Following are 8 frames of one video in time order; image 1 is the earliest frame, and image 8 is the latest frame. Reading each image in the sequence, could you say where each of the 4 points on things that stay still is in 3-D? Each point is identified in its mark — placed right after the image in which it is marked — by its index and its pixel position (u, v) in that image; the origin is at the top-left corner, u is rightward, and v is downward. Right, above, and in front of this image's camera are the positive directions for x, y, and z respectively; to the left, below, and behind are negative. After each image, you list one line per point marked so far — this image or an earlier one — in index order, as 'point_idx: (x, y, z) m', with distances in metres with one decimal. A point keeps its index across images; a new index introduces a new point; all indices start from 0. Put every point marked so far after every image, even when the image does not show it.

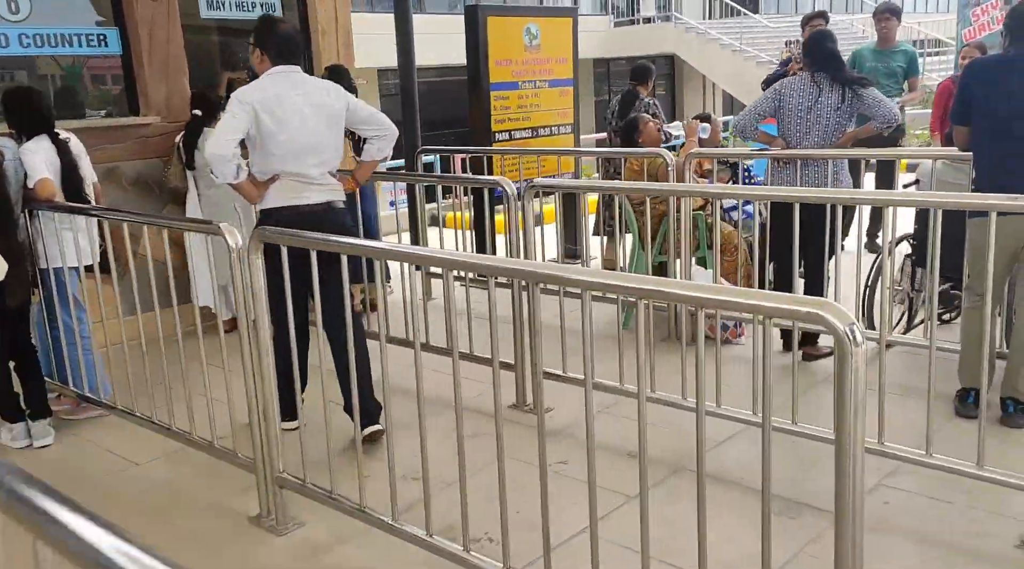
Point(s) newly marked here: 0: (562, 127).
0: (+0.4, +1.3, +7.4) m
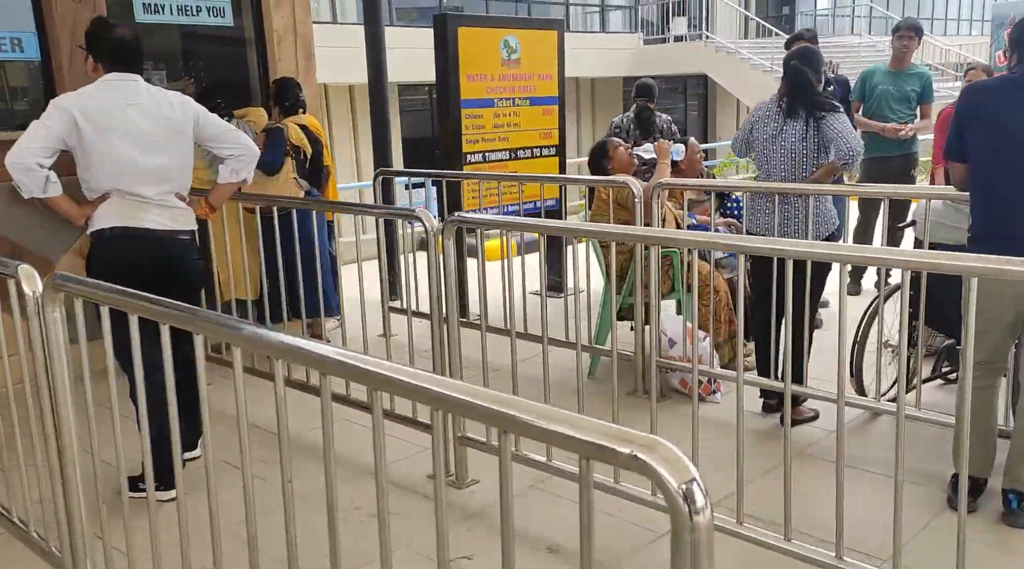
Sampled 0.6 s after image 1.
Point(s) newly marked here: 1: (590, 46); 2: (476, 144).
0: (+0.2, +1.0, +6.8) m
1: (+1.5, +4.6, +17.9) m
2: (-0.3, +1.0, +6.3) m
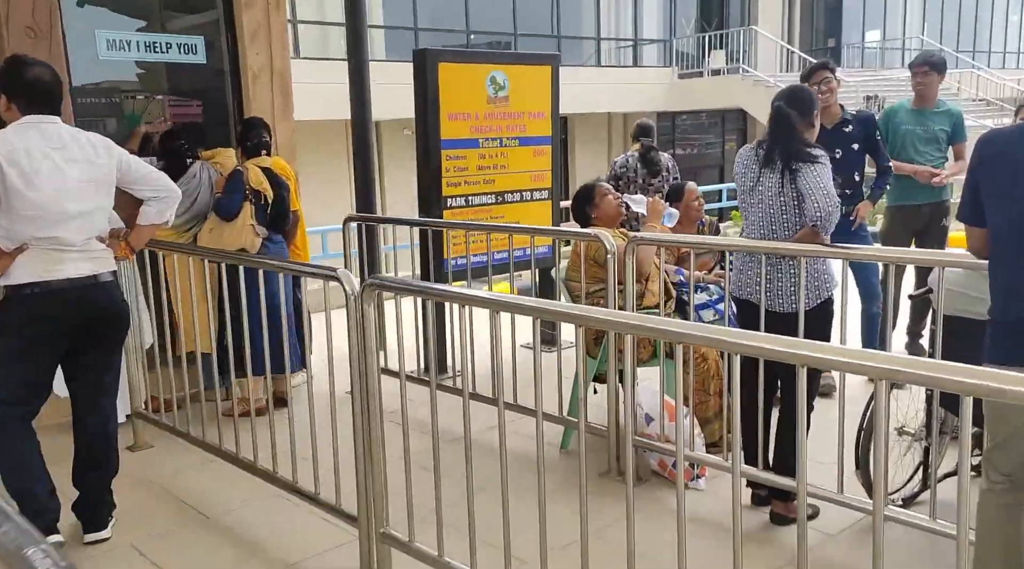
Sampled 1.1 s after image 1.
0: (+0.2, +0.6, +6.3) m
1: (+2.0, +3.8, +17.5) m
2: (-0.3, +0.6, +5.9) m
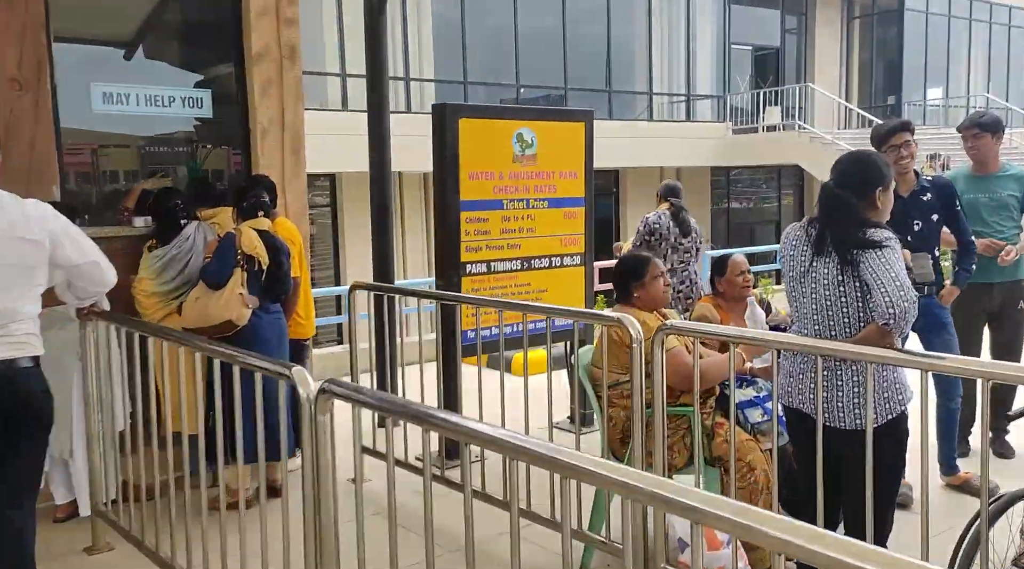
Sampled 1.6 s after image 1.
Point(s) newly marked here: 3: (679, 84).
0: (+0.3, +0.2, +5.7) m
1: (+2.9, +2.7, +16.9) m
2: (-0.2, +0.2, +5.3) m
3: (+3.3, +3.9, +18.2) m
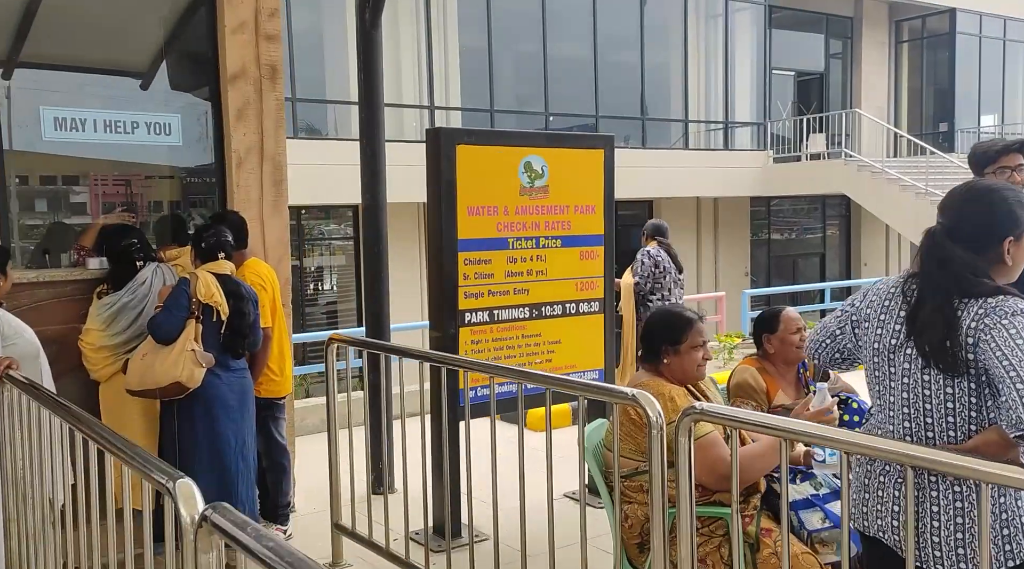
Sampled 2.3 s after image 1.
0: (+0.4, -0.1, +5.0) m
1: (+3.4, +2.1, +16.1) m
2: (-0.2, -0.1, +4.6) m
3: (+3.8, +3.2, +17.5) m
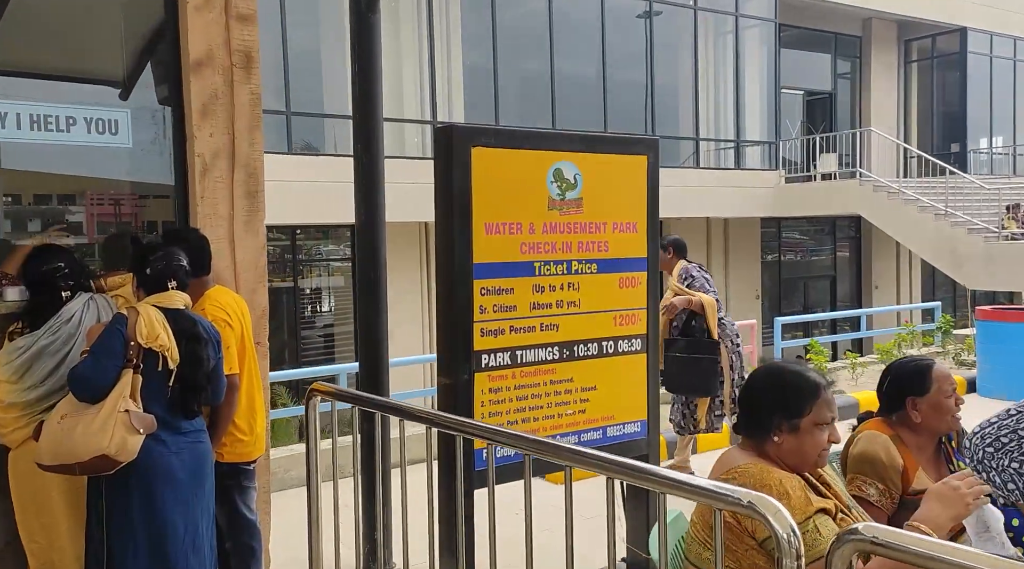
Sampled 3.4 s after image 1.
0: (+0.5, -0.3, +4.1) m
1: (+3.5, +1.7, +15.3) m
2: (-0.1, -0.2, +3.7) m
3: (+3.9, +2.8, +16.7) m
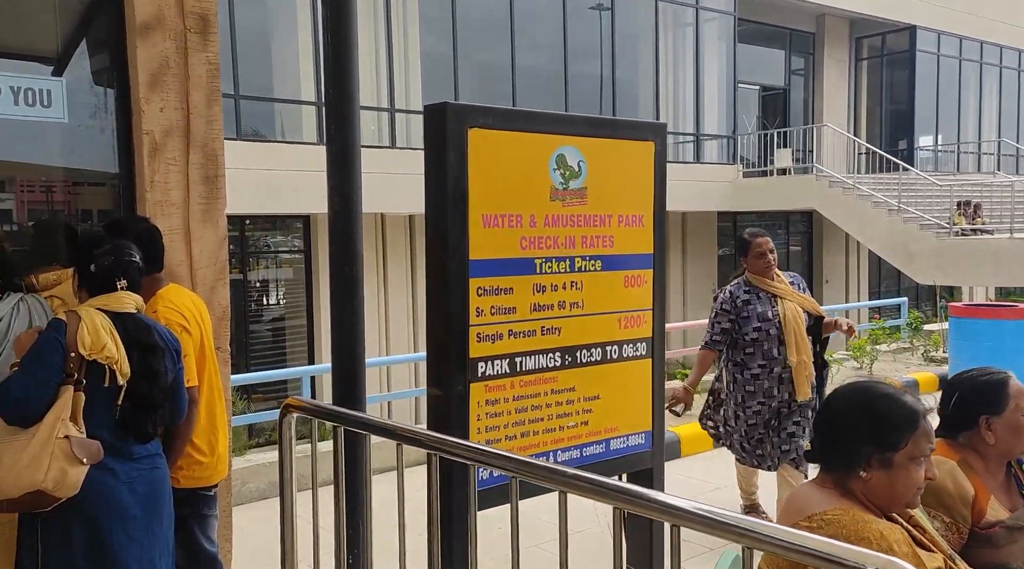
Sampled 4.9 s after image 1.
0: (+0.5, -0.3, +3.7) m
1: (+2.8, +1.7, +15.0) m
2: (-0.1, -0.2, +3.3) m
3: (+3.2, +2.9, +16.4) m
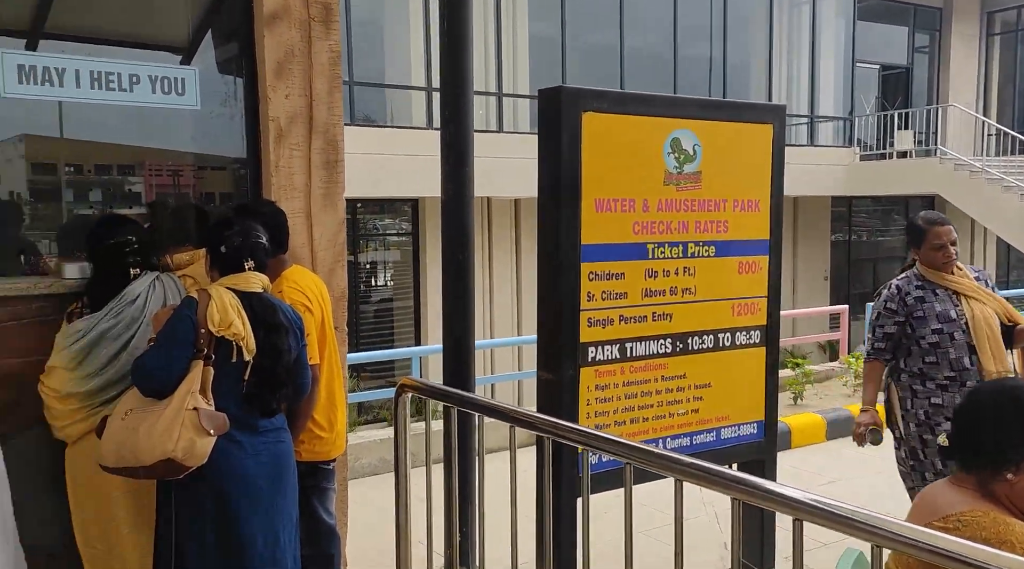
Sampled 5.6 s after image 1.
0: (+0.9, -0.2, +3.6) m
1: (+4.5, +2.0, +14.6) m
2: (+0.3, -0.2, +3.3) m
3: (+5.1, +3.1, +15.9) m
